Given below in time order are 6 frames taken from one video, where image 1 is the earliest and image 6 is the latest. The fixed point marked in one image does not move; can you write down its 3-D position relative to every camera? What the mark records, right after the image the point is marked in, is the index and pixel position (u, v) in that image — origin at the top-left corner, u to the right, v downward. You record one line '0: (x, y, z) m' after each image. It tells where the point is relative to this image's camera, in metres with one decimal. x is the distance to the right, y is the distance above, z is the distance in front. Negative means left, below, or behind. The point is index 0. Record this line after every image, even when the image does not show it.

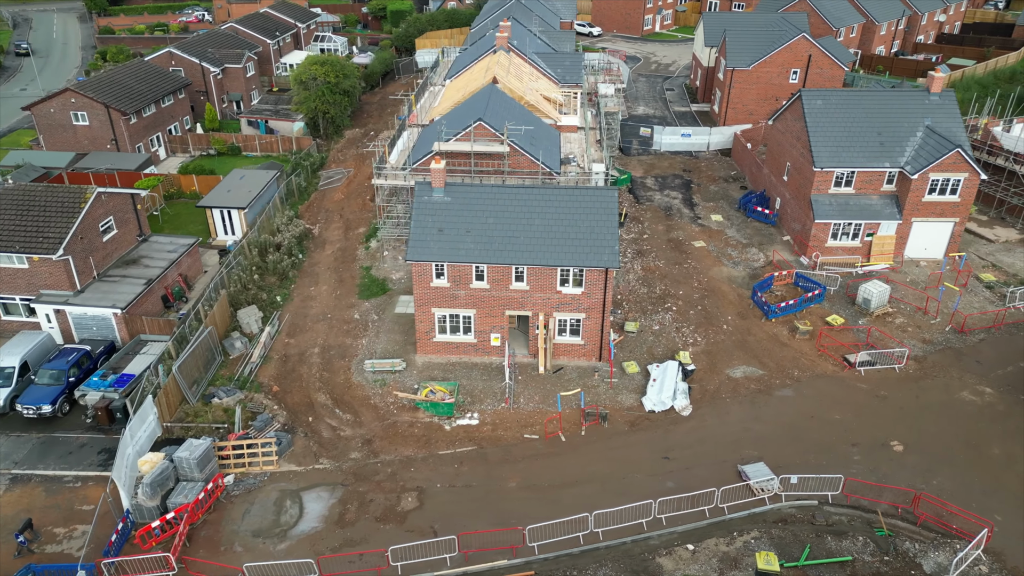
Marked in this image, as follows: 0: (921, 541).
0: (+10.9, -6.7, +19.9) m
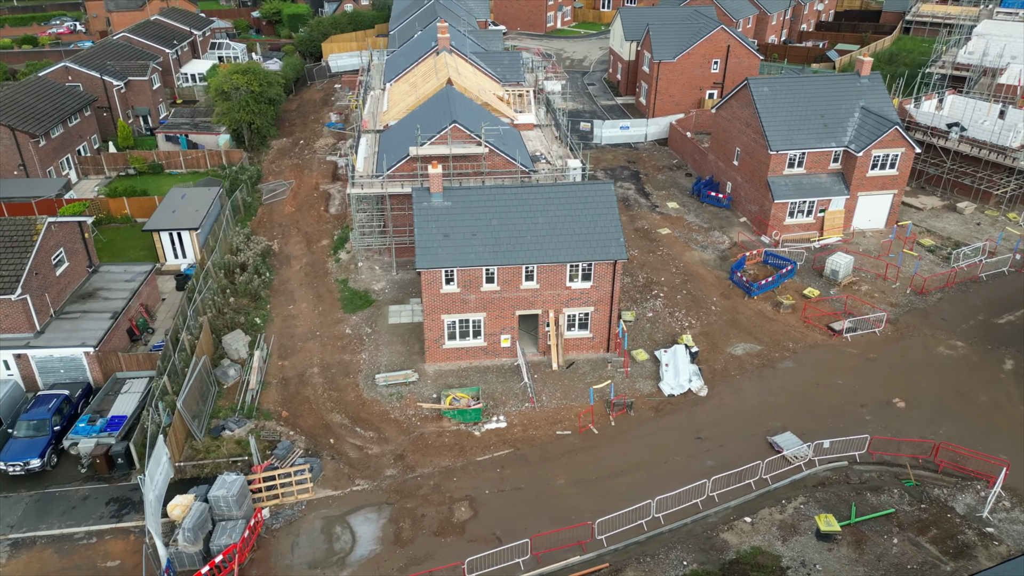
0: (+12.7, -5.8, +21.7) m
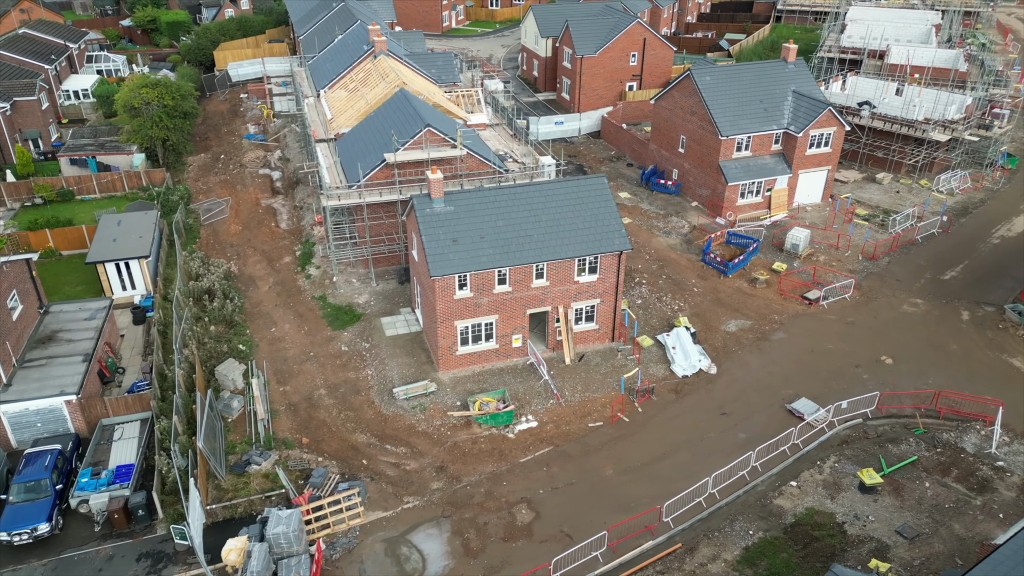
0: (+14.1, -4.5, +24.0) m
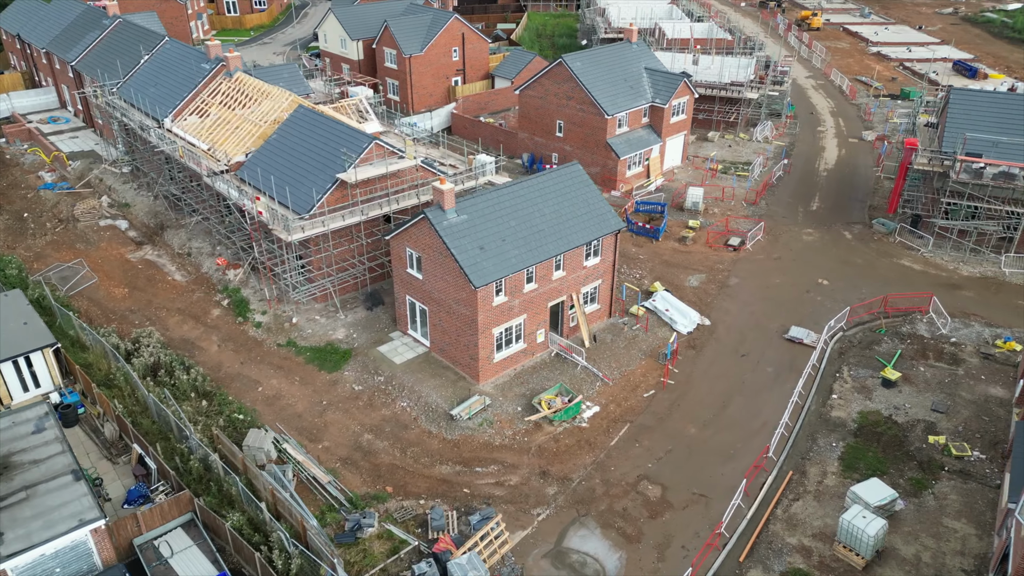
0: (+15.5, -1.4, +29.5) m
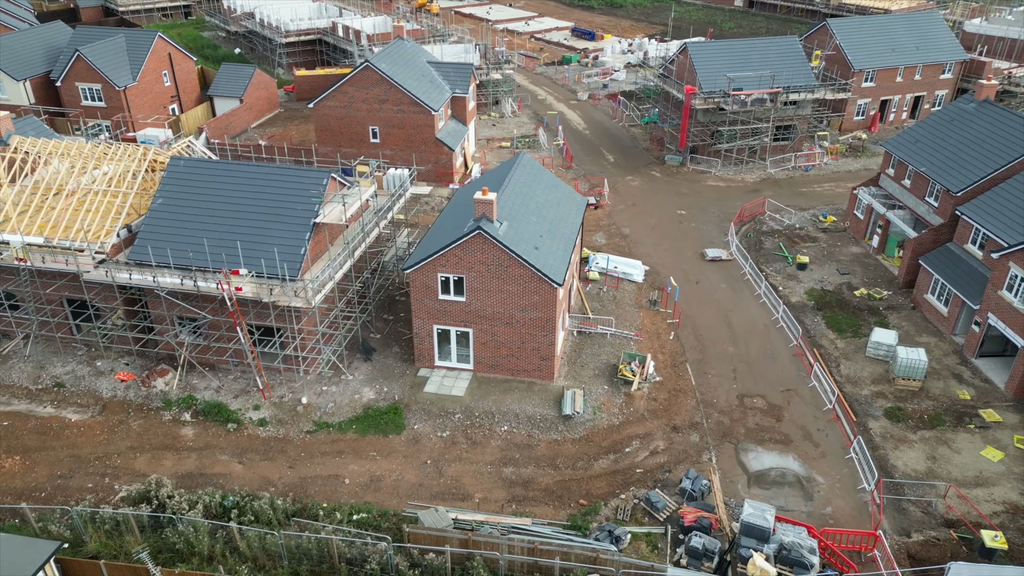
0: (+12.6, +3.2, +37.5) m
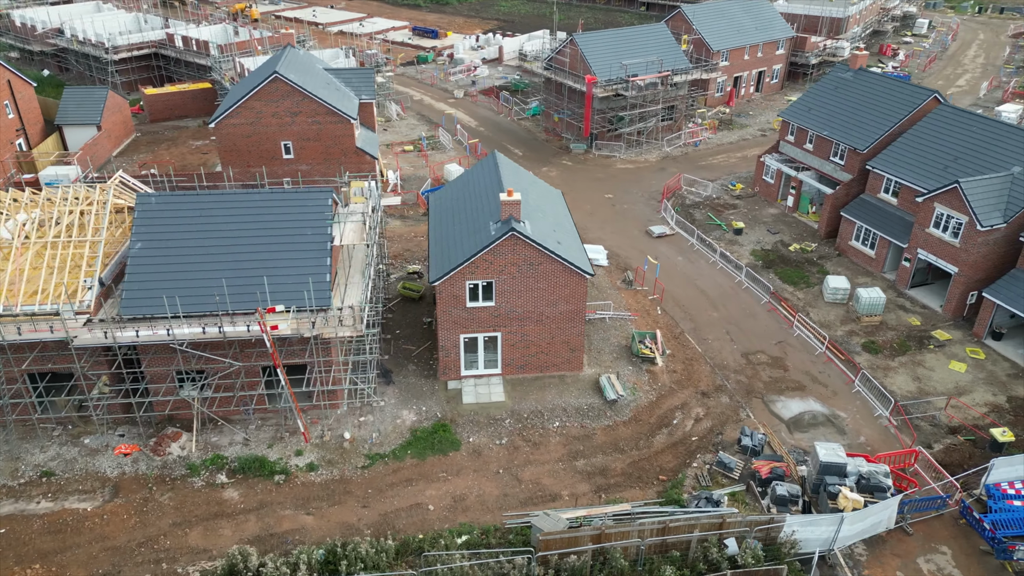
0: (+9.3, +4.8, +40.4) m
